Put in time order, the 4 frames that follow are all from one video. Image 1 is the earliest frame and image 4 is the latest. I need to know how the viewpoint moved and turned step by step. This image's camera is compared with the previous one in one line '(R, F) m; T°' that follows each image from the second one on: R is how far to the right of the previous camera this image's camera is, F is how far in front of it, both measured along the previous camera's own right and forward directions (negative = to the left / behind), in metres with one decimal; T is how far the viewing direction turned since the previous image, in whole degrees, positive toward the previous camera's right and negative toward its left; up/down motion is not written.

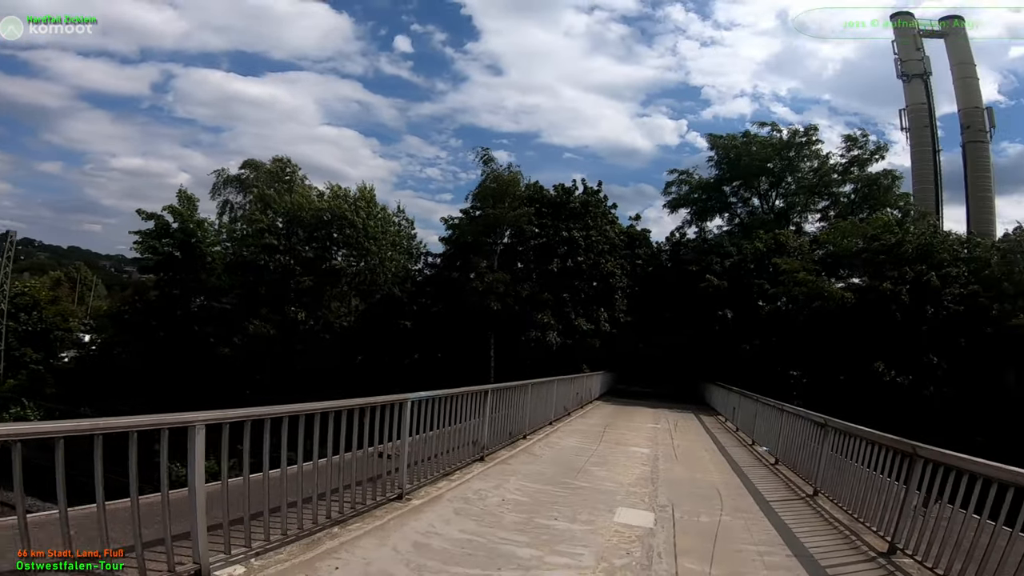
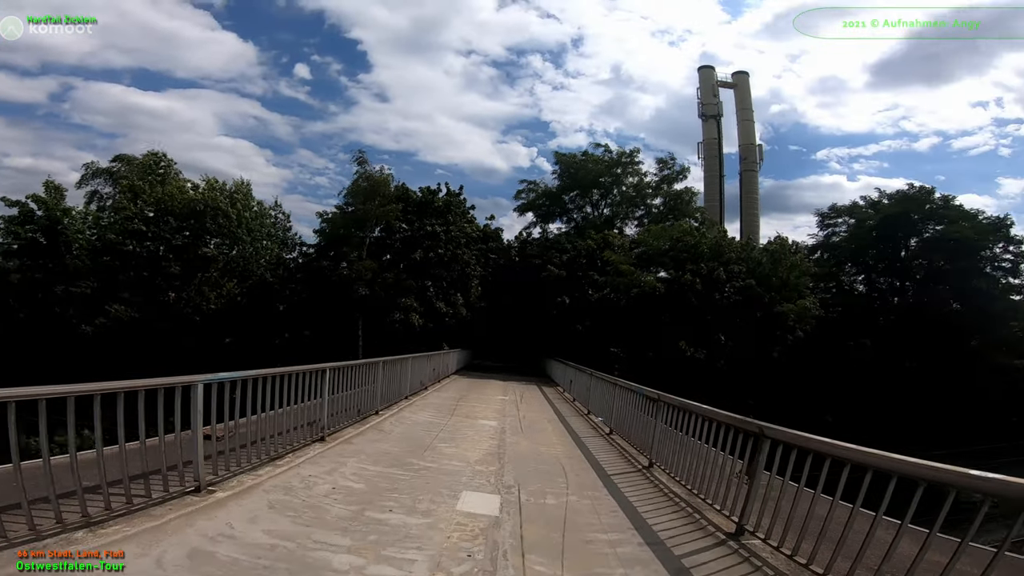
(+0.1, +0.7) m; +15°
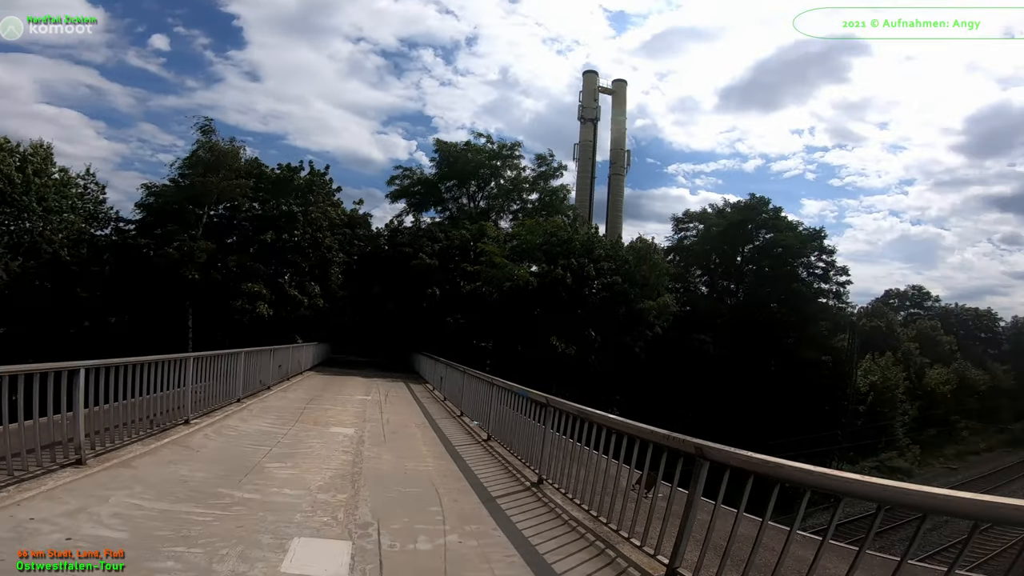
(0.0, +1.1) m; +15°
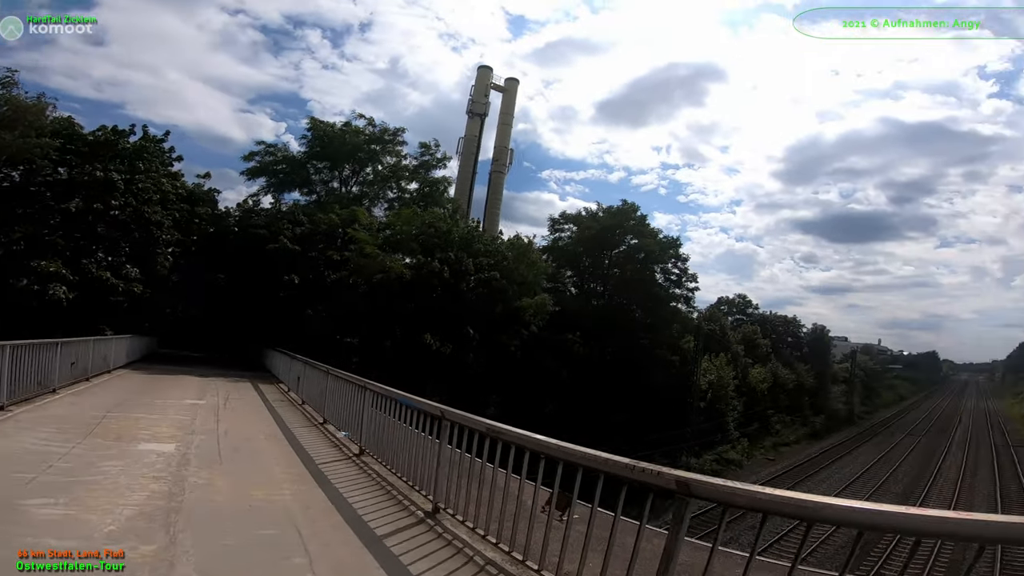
(-0.2, +0.9) m; +15°
